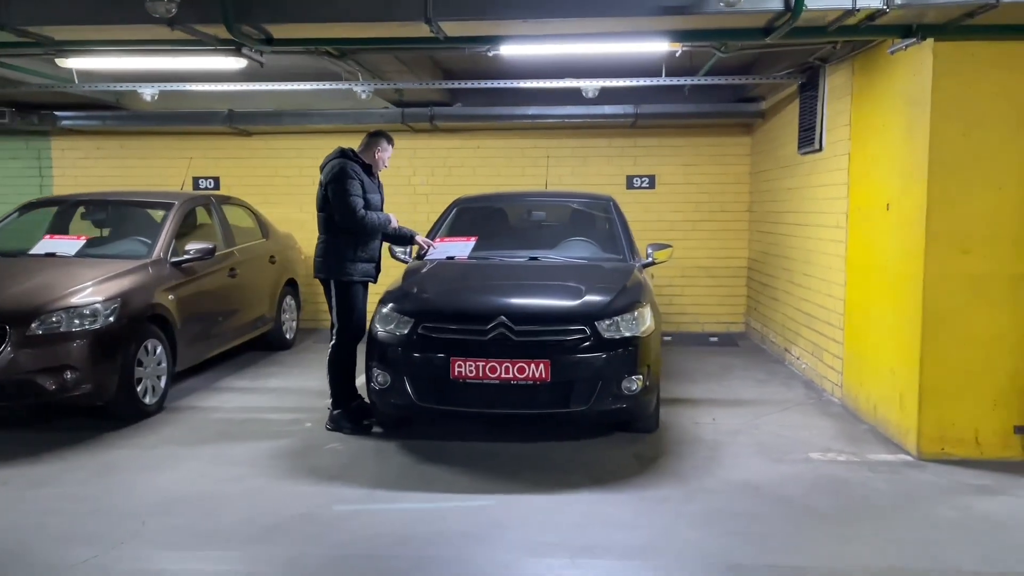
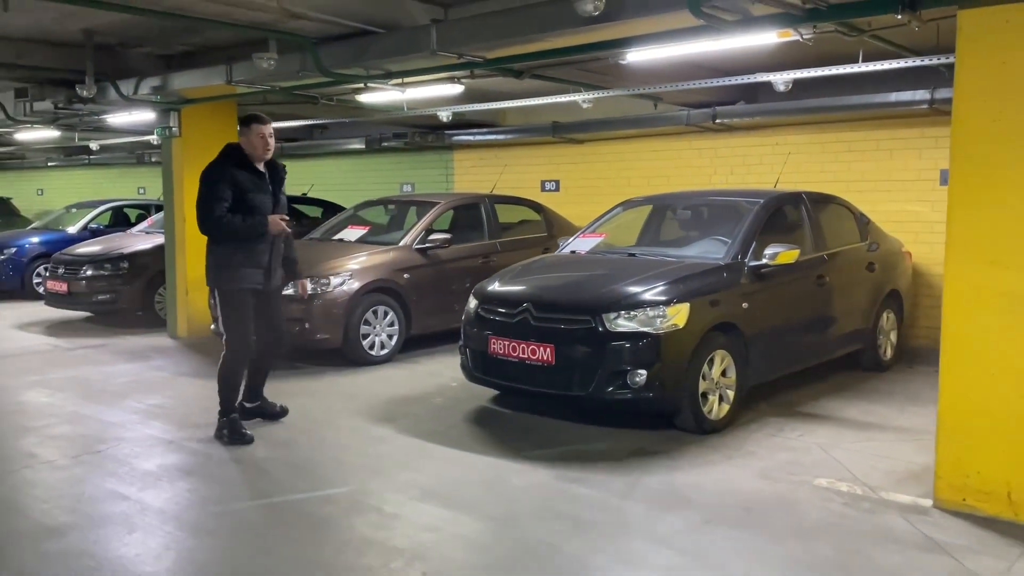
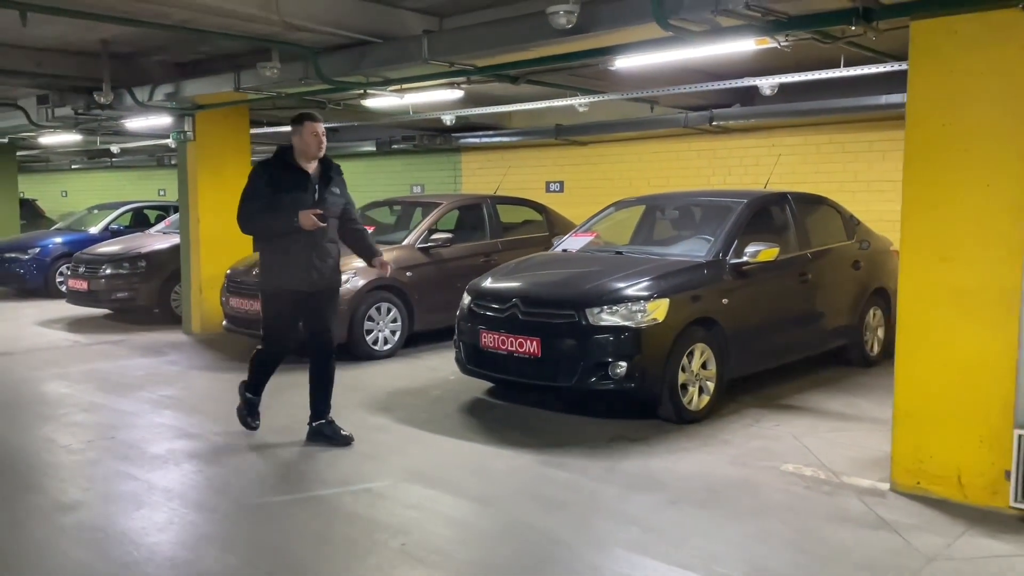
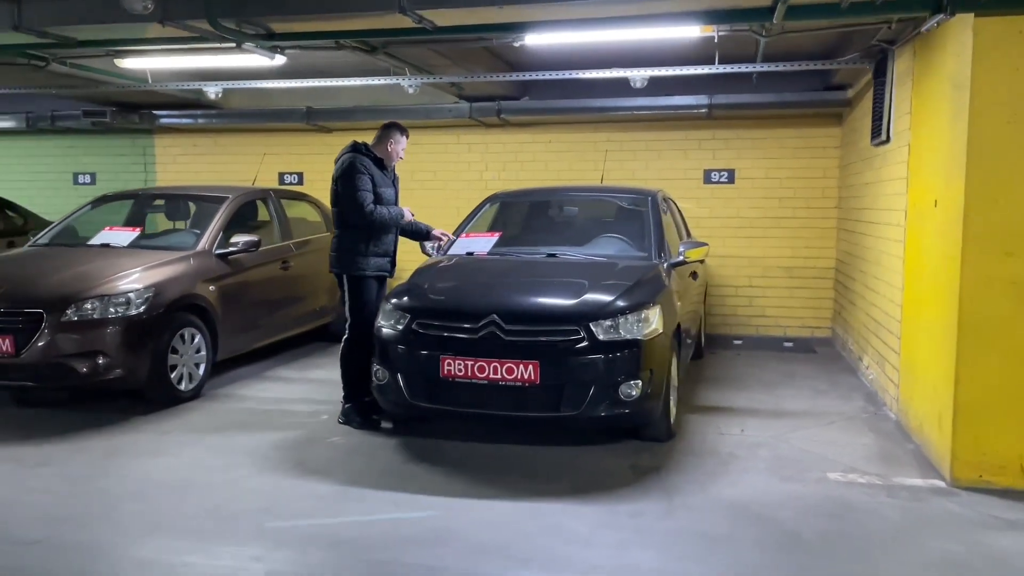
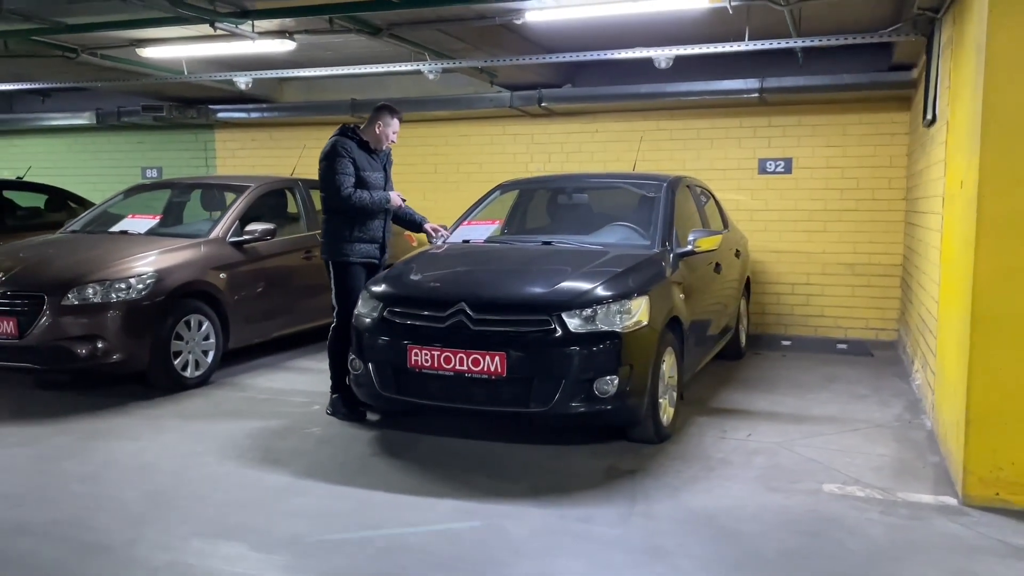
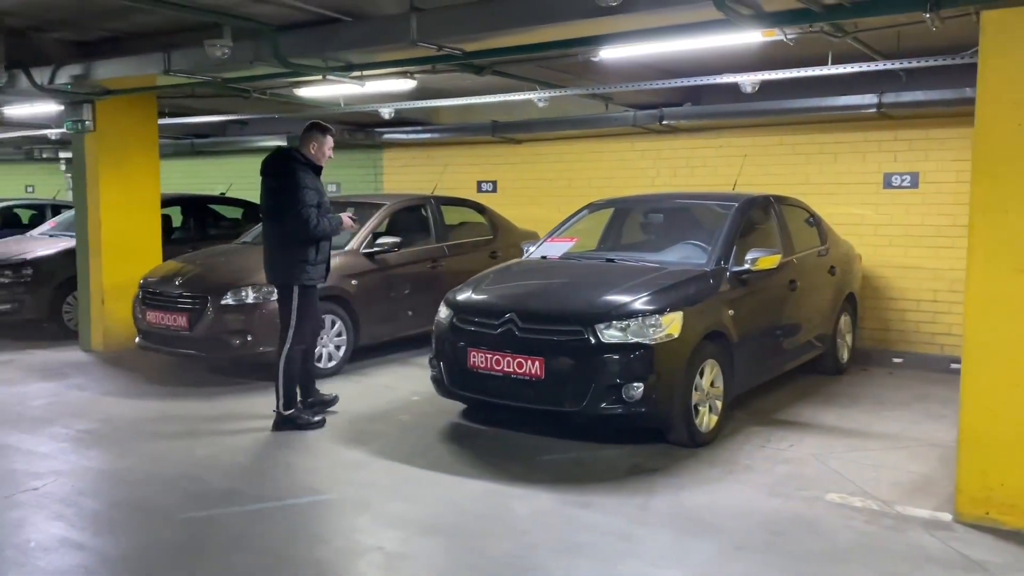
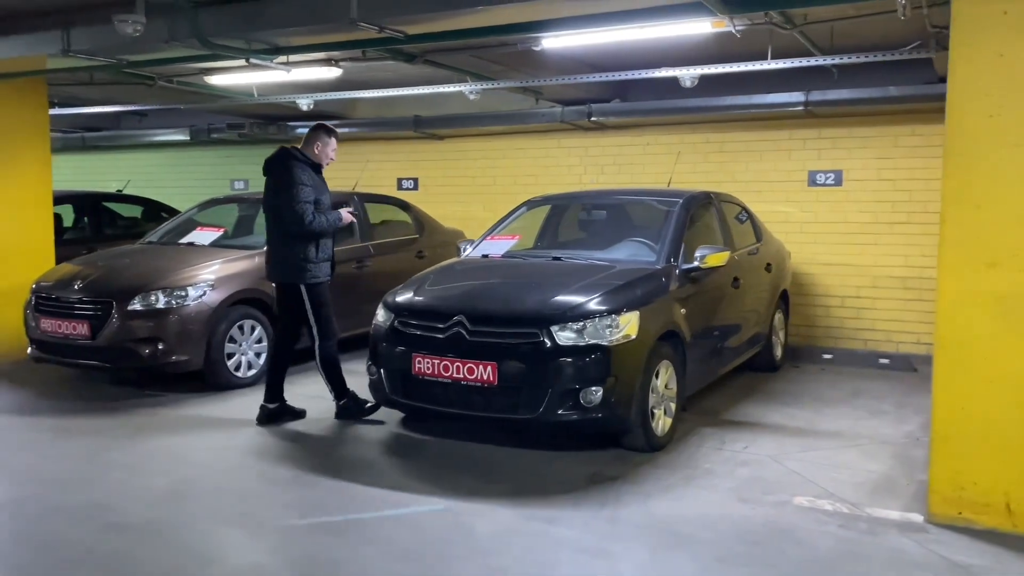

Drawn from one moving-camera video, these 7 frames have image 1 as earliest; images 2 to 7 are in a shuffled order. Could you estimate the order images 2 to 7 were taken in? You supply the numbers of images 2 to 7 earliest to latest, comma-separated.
4, 5, 7, 6, 2, 3
